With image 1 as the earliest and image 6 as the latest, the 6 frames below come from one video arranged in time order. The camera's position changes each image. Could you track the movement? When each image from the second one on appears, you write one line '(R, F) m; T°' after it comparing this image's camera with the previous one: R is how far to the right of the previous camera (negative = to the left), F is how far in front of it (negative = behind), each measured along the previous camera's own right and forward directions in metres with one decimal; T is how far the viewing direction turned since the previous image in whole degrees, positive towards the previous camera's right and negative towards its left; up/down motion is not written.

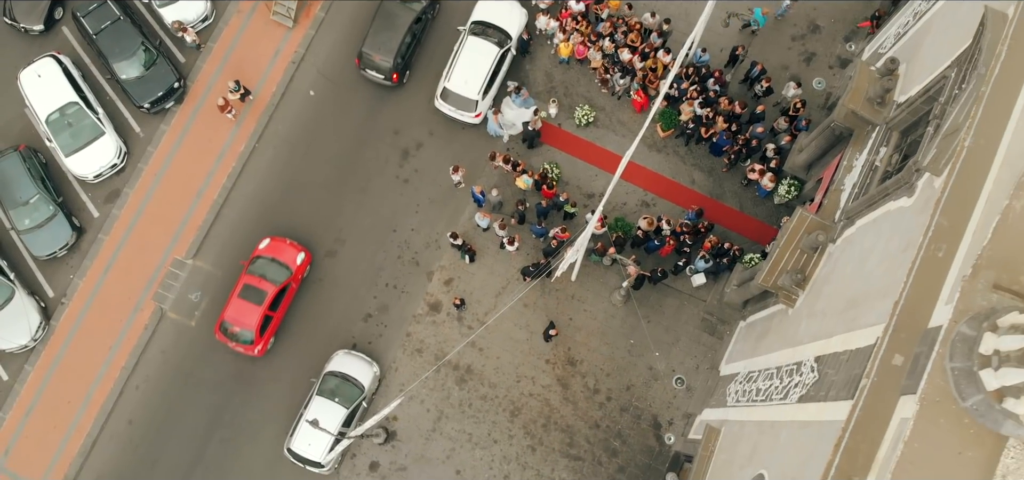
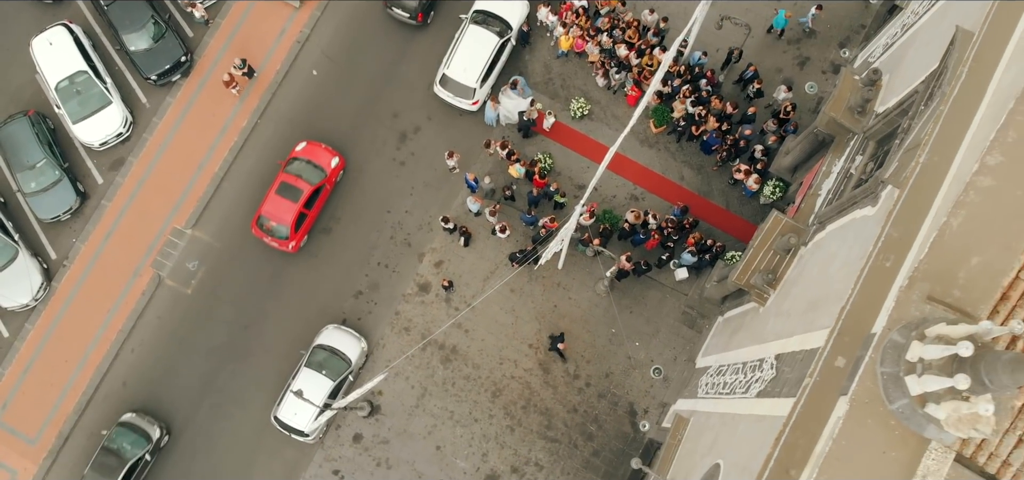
(+0.3, -0.5) m; 0°
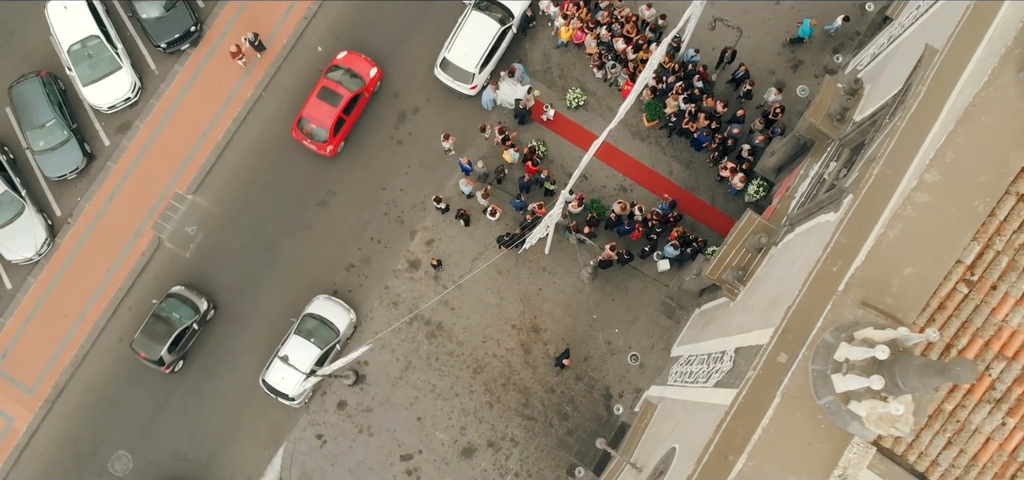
(+0.4, -0.6) m; 0°
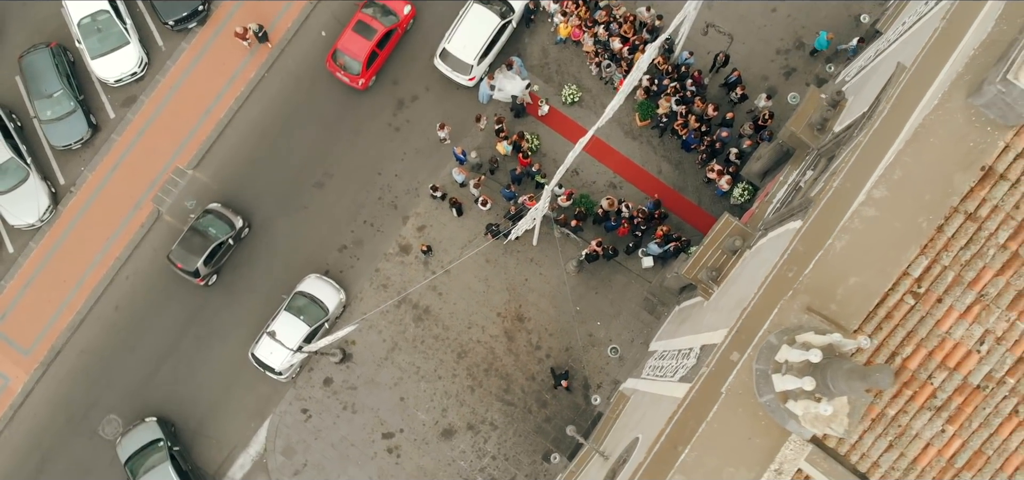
(+0.4, -0.5) m; 0°
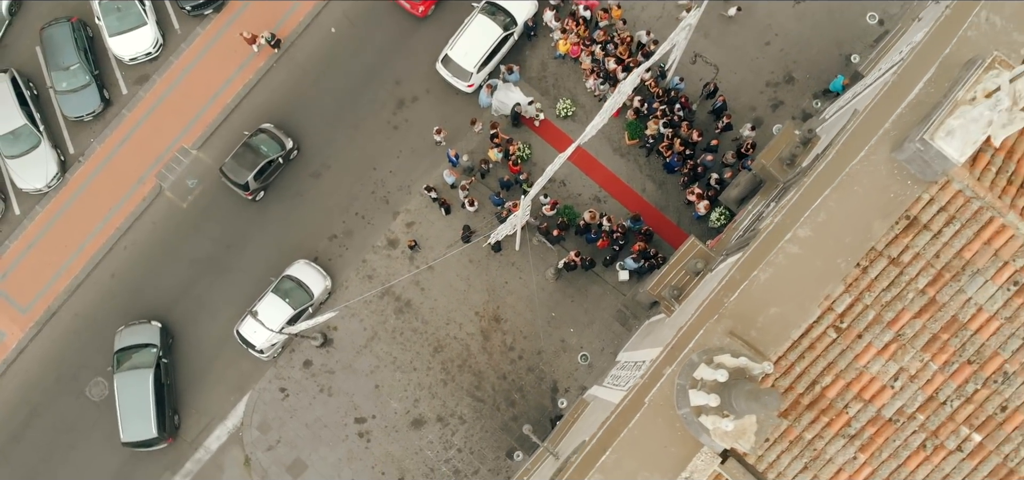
(+0.6, -0.7) m; -1°
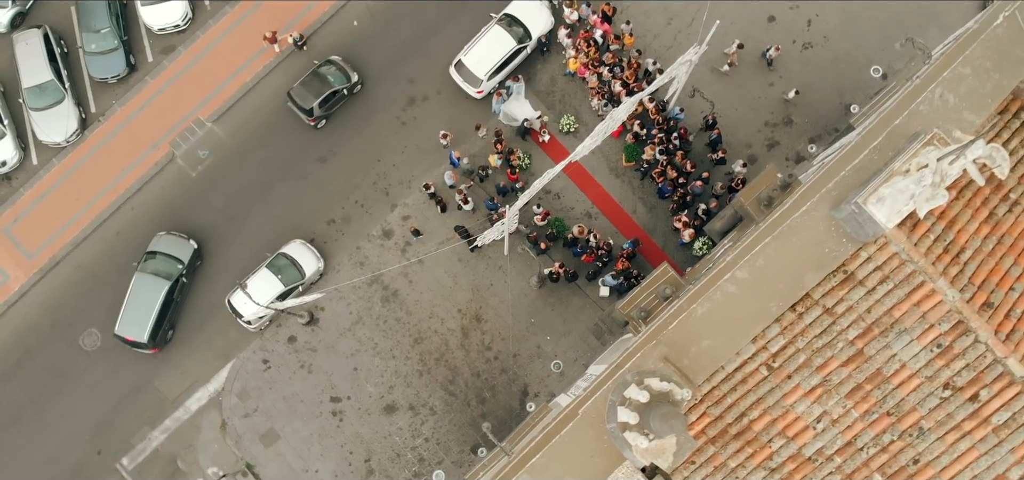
(+0.6, -0.7) m; -1°
